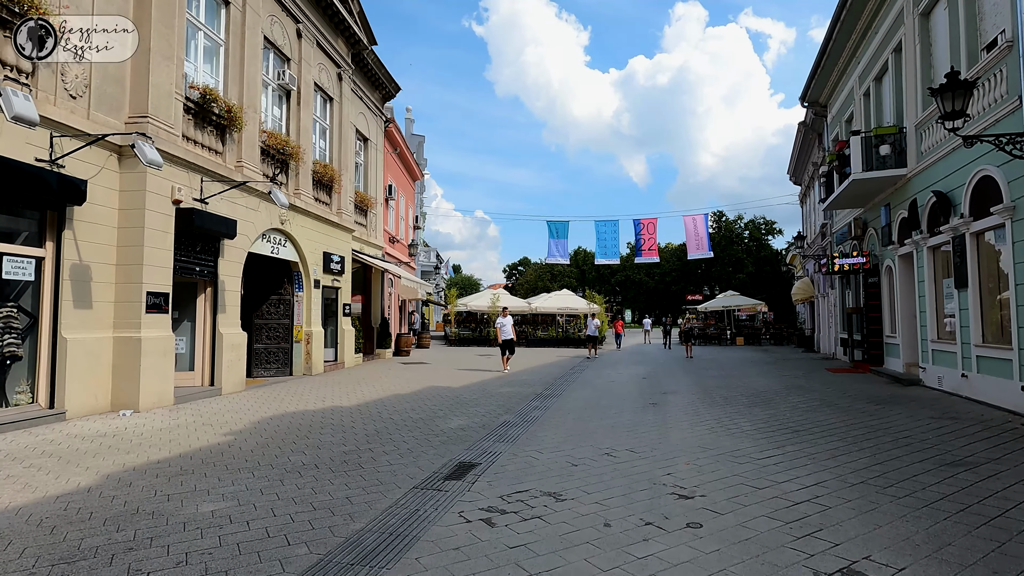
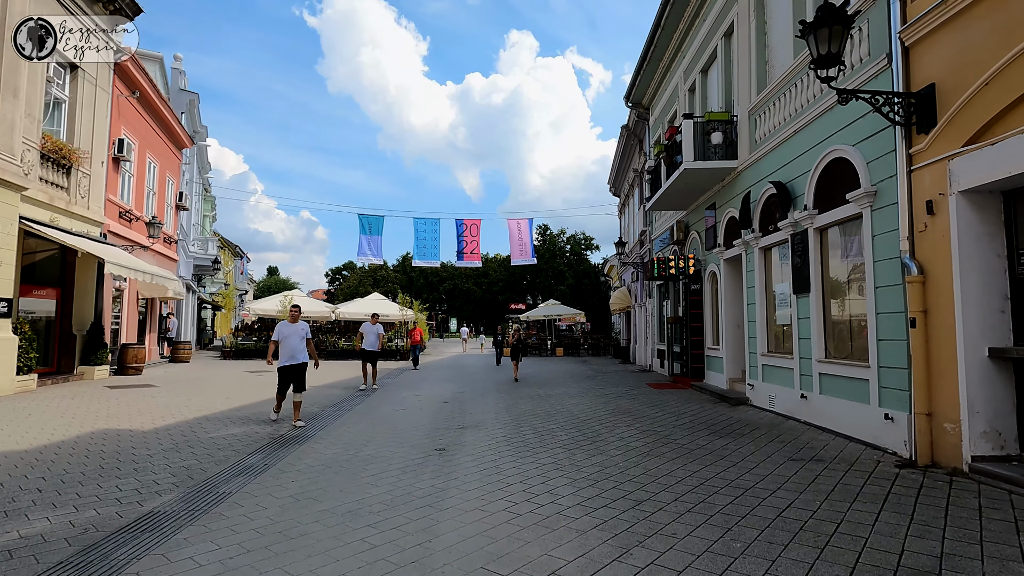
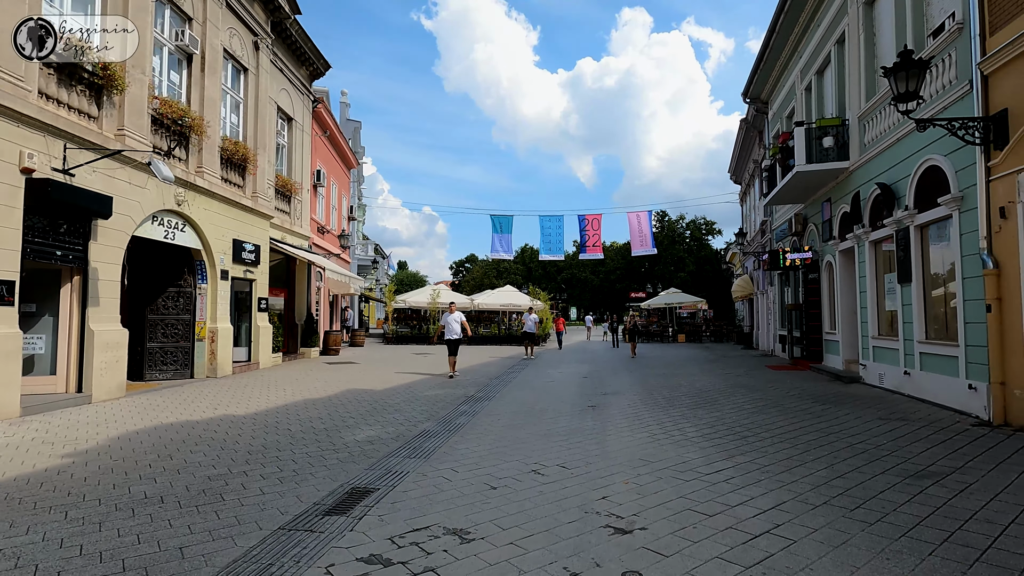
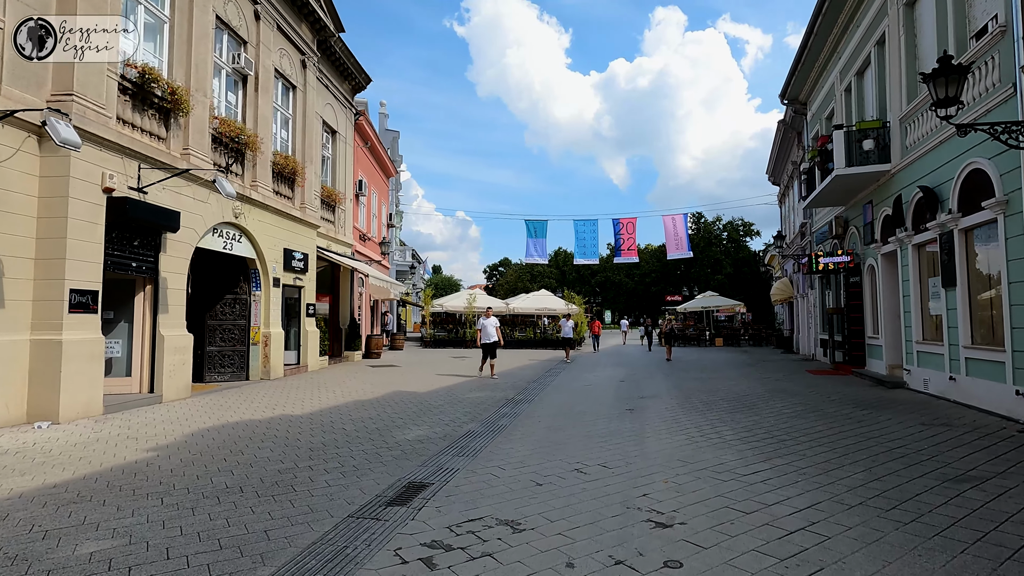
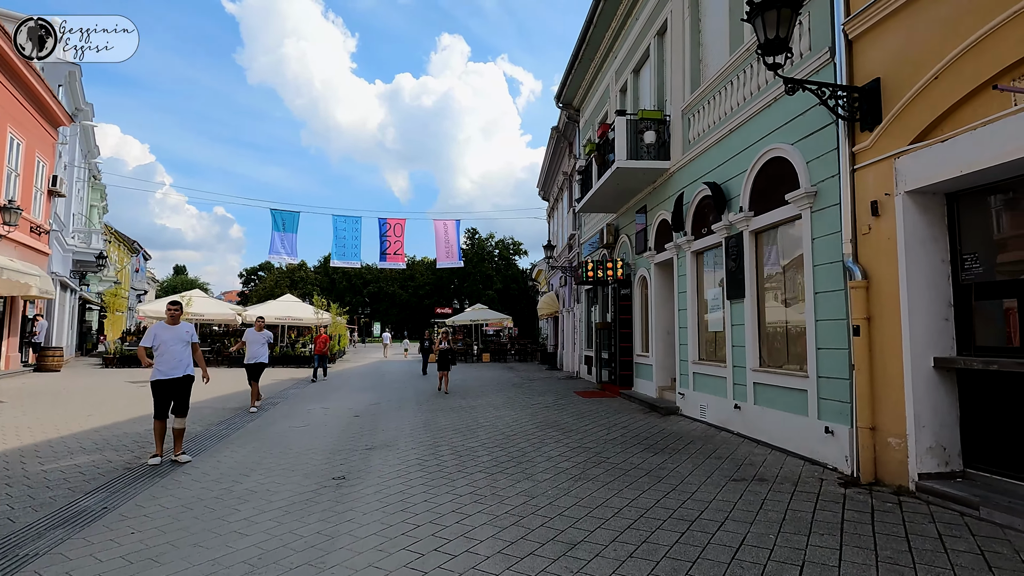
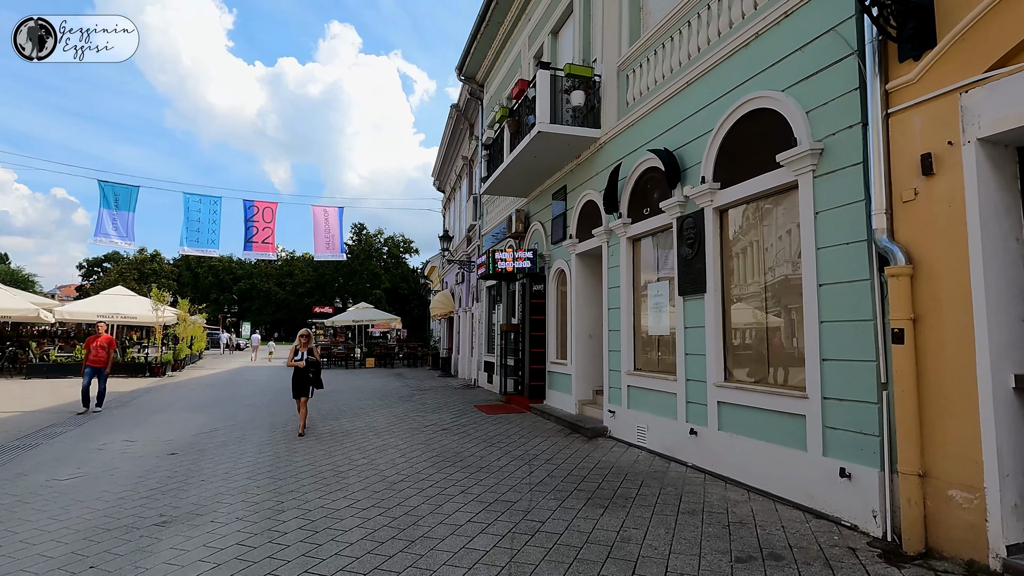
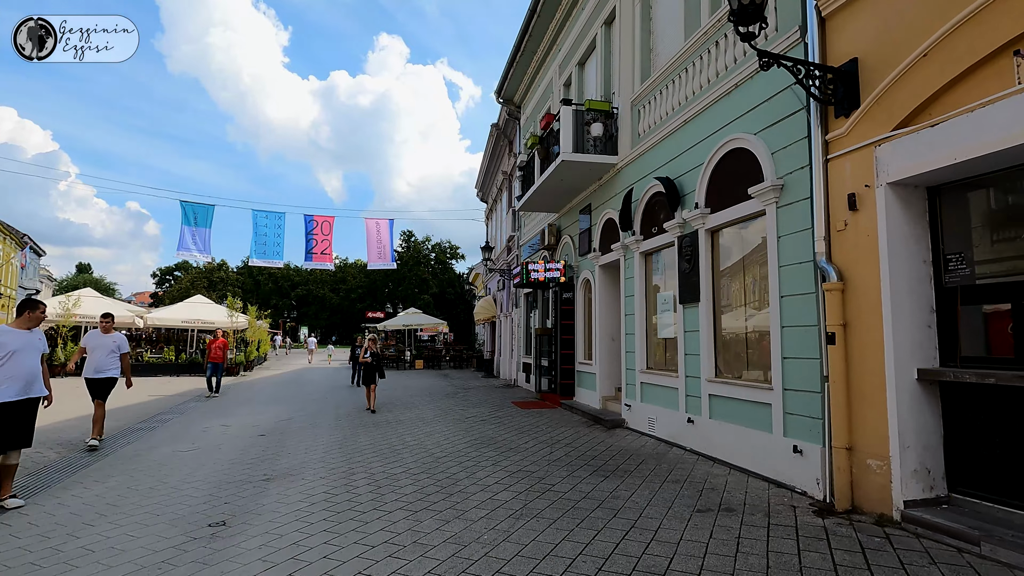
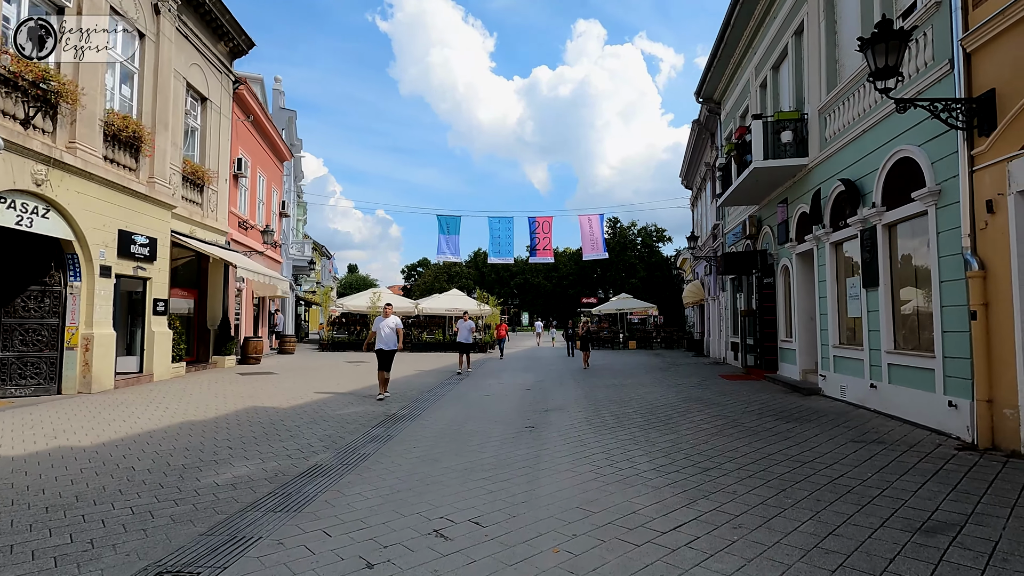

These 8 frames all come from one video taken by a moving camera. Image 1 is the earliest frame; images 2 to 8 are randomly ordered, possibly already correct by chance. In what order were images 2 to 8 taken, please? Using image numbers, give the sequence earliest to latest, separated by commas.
4, 3, 8, 2, 5, 7, 6
